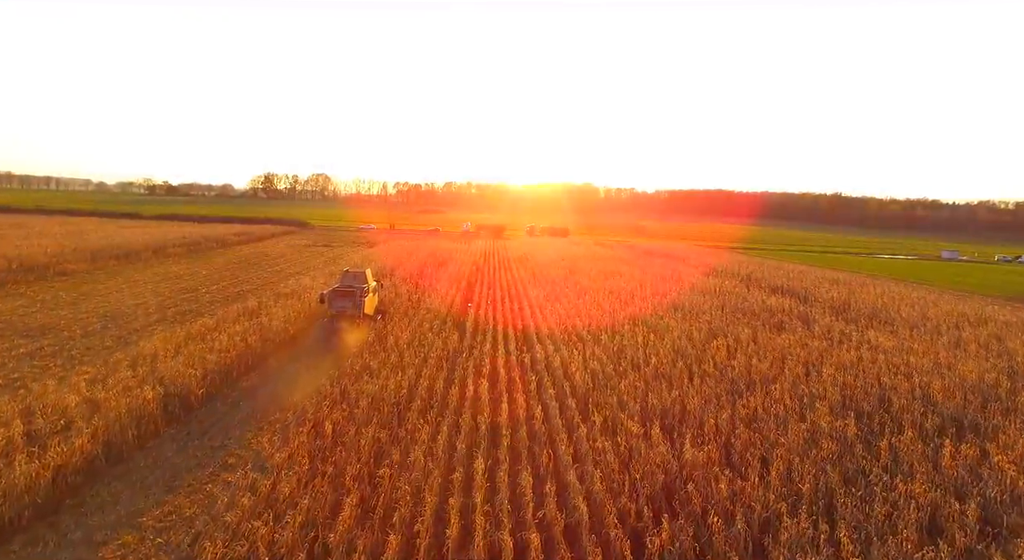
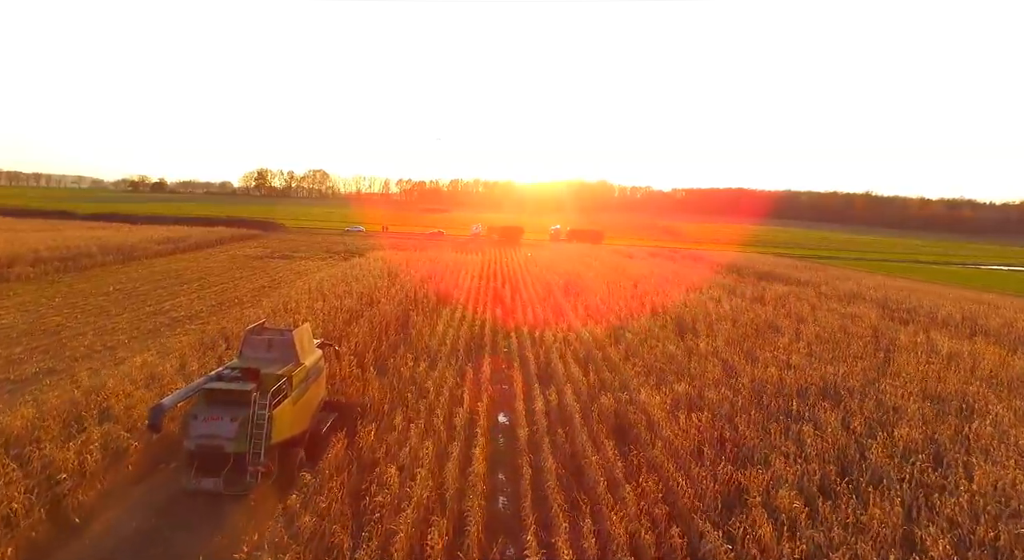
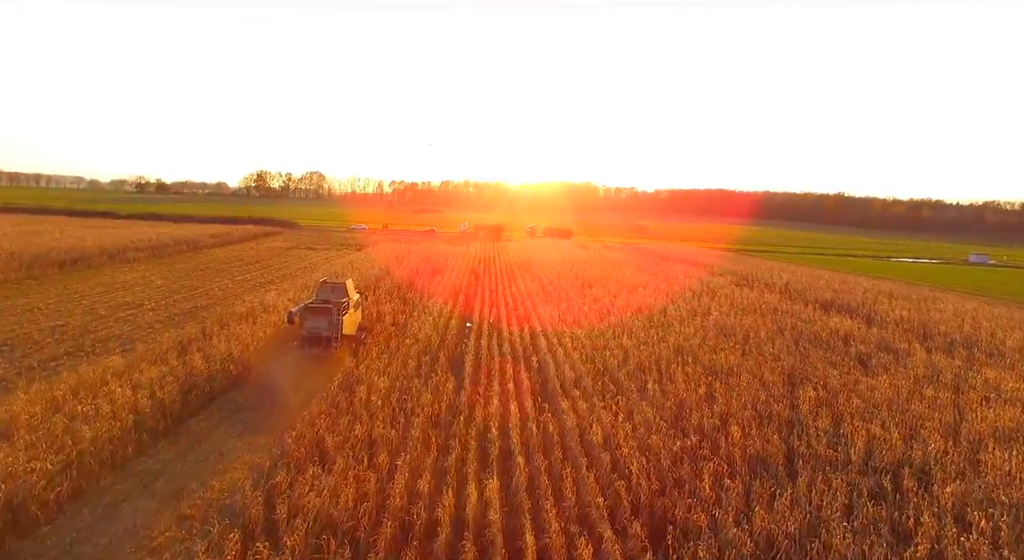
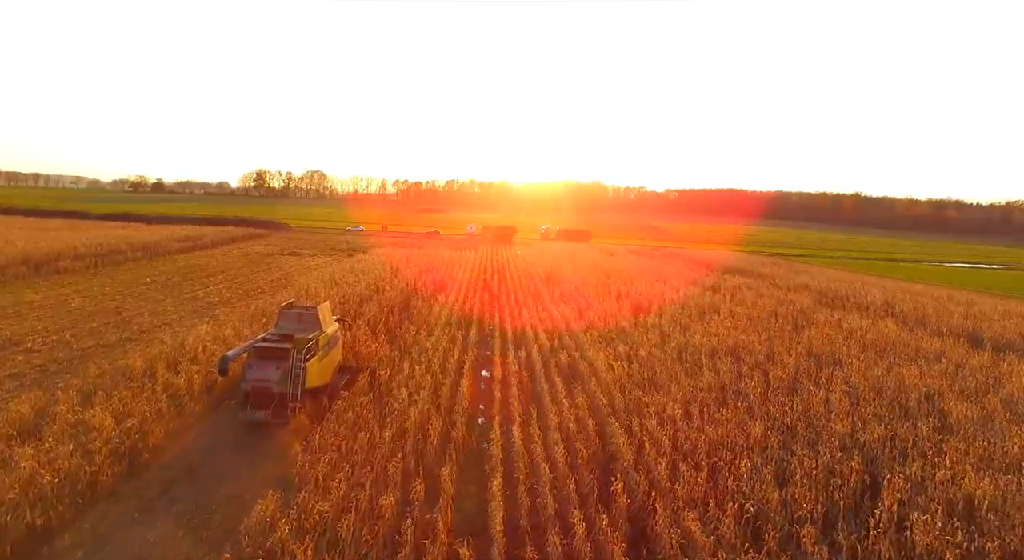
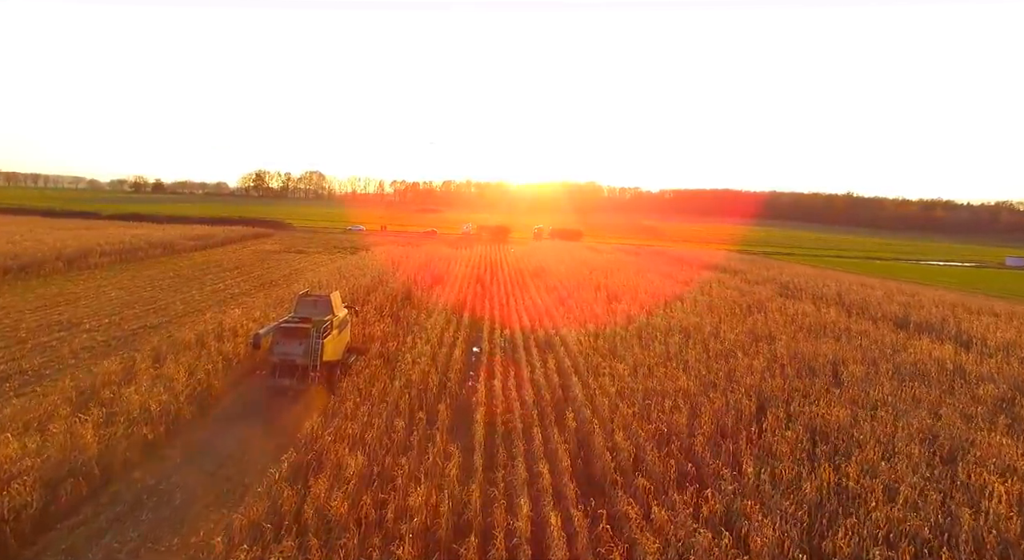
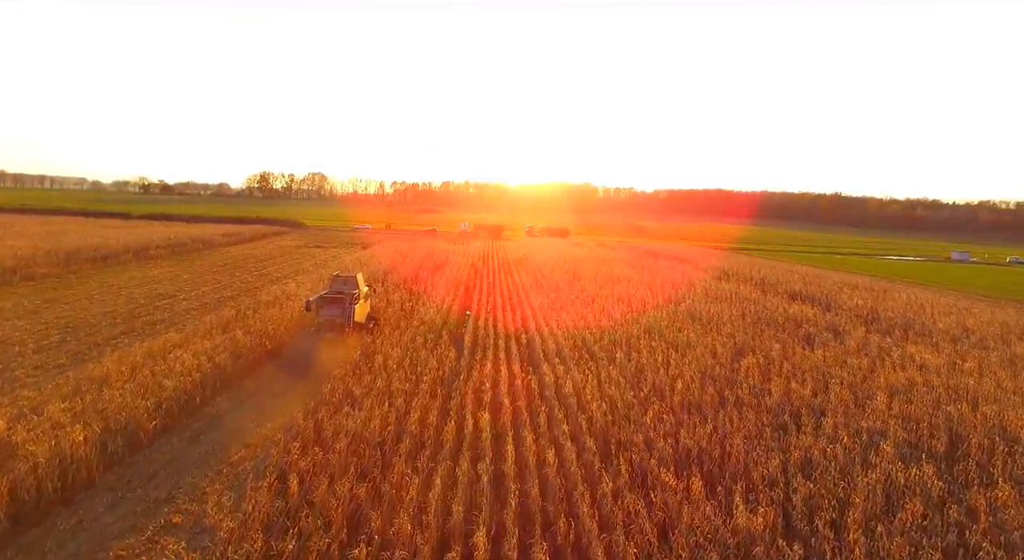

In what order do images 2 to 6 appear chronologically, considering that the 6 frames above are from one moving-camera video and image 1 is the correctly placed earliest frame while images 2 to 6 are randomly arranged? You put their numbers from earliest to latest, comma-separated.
6, 3, 5, 4, 2
